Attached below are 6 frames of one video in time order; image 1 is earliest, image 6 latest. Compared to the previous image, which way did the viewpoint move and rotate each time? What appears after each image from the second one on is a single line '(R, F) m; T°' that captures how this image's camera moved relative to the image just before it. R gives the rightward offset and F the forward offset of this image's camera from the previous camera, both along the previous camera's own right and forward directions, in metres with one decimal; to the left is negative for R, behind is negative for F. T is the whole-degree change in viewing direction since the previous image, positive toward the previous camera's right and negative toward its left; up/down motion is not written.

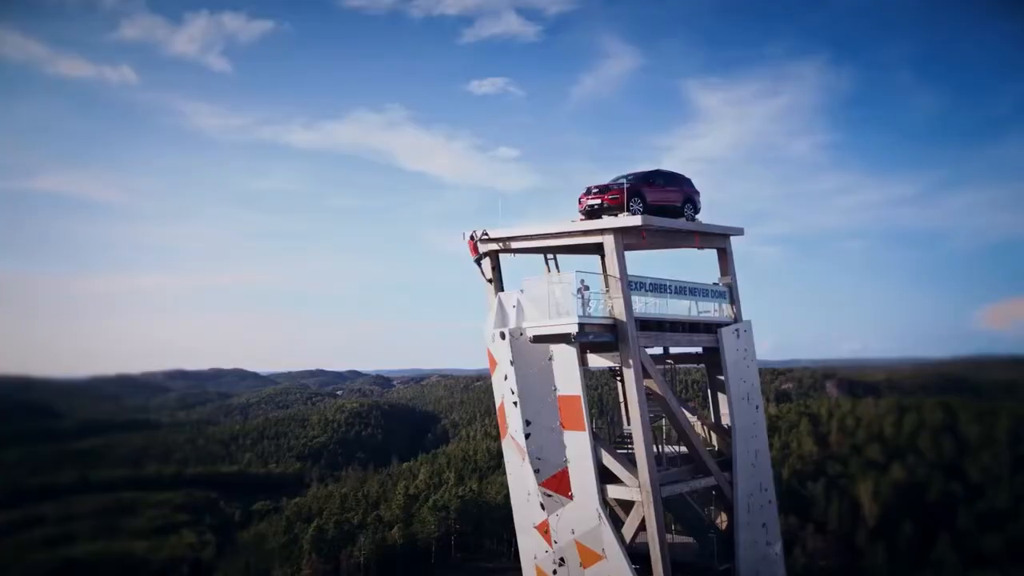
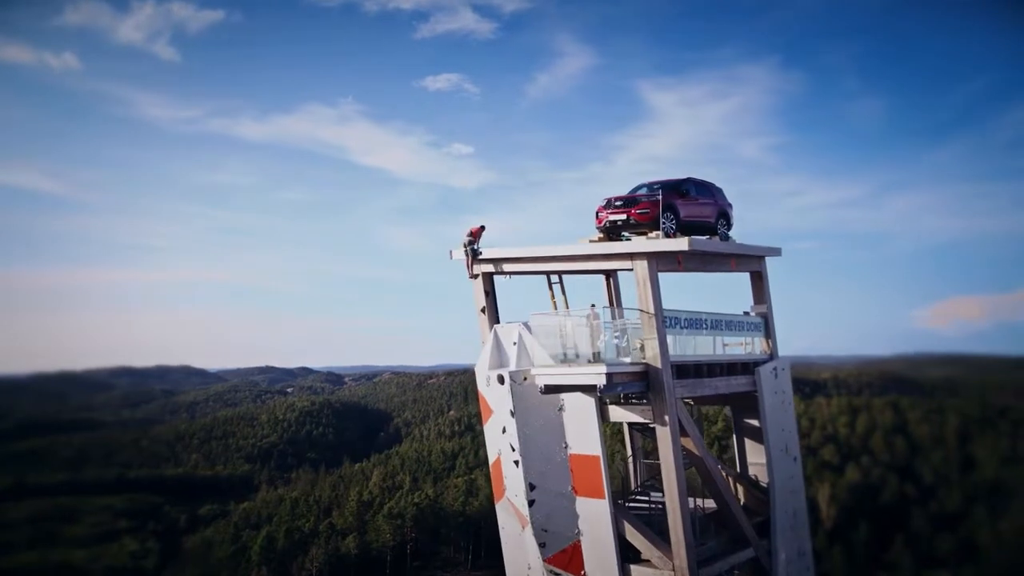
(-0.8, +2.9) m; +4°
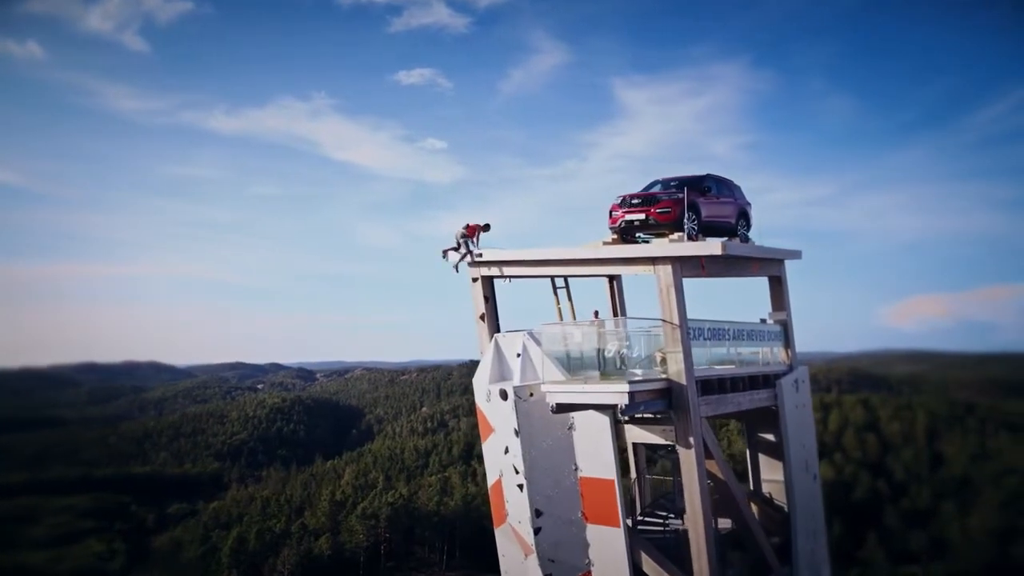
(-0.5, +1.2) m; +2°
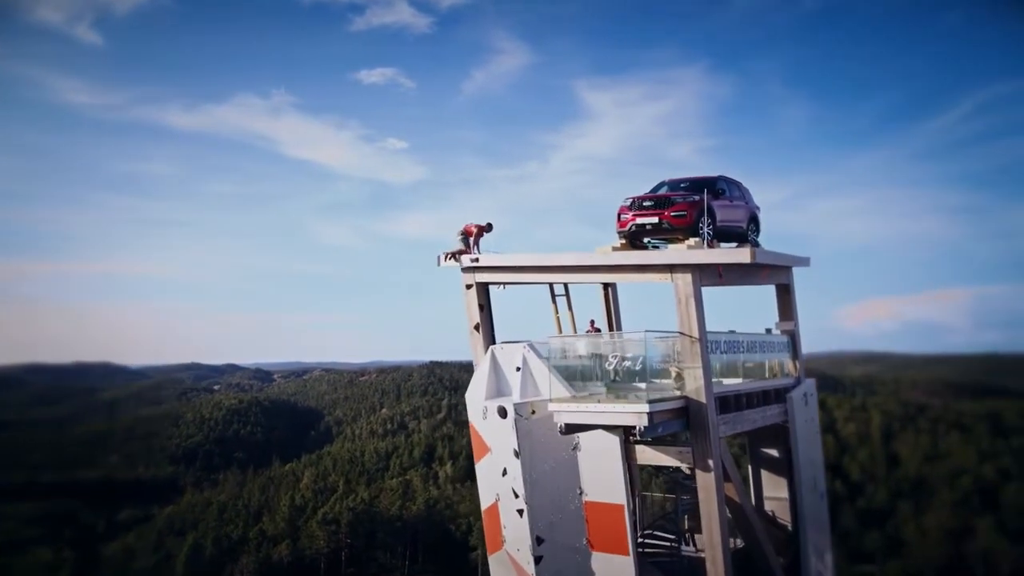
(-0.6, +0.9) m; +3°
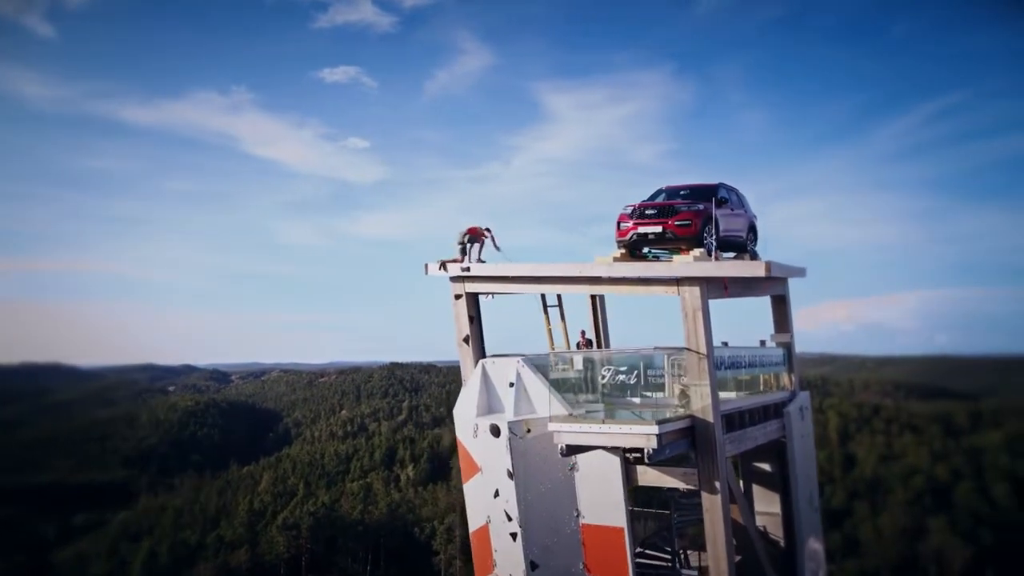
(-0.4, +0.6) m; +3°
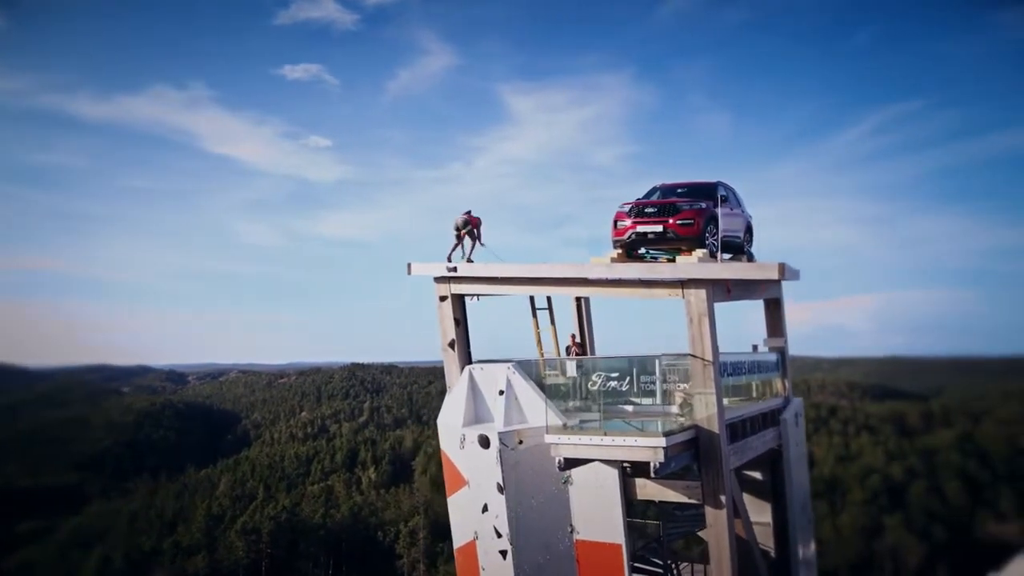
(-0.4, +0.6) m; +3°
